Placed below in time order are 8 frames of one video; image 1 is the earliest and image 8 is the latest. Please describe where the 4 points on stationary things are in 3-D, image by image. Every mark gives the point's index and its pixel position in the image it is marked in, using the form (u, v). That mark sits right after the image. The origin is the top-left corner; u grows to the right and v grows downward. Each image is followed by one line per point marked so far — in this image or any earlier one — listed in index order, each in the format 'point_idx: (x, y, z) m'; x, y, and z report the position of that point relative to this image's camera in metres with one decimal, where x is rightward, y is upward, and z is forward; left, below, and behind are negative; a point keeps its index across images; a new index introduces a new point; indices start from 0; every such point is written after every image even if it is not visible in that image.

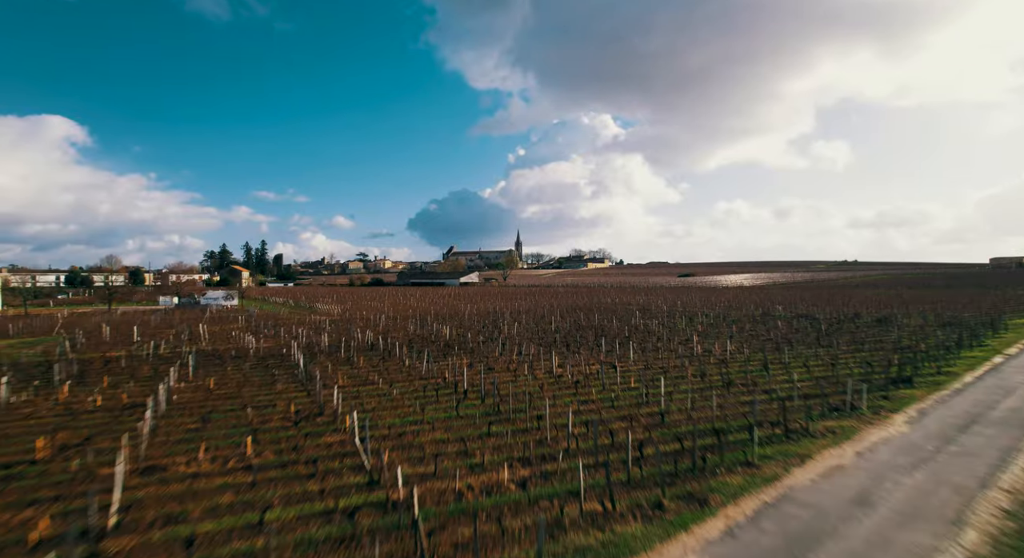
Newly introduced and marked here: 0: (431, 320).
0: (-2.5, -1.4, +15.5) m
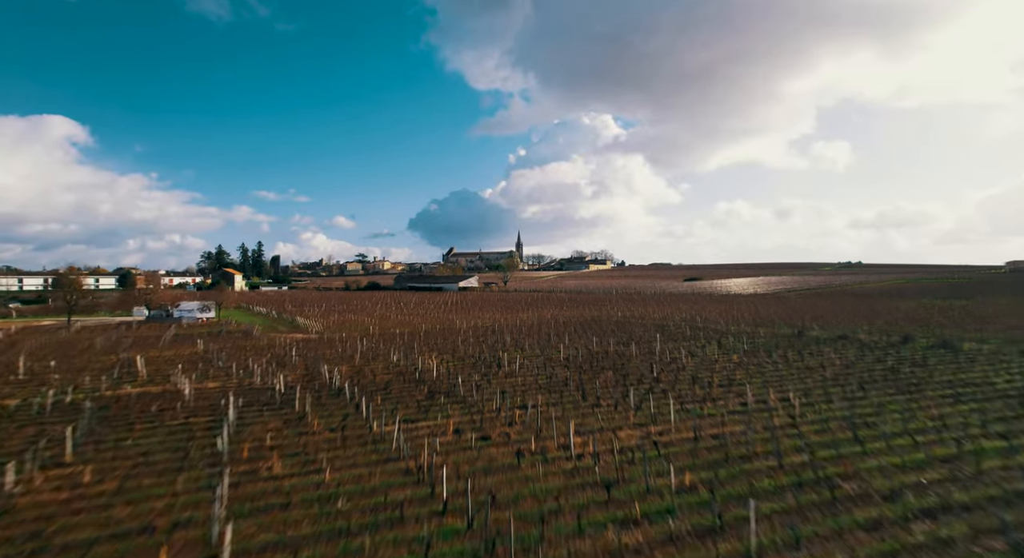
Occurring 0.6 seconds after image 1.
0: (-2.5, -1.9, +13.4) m
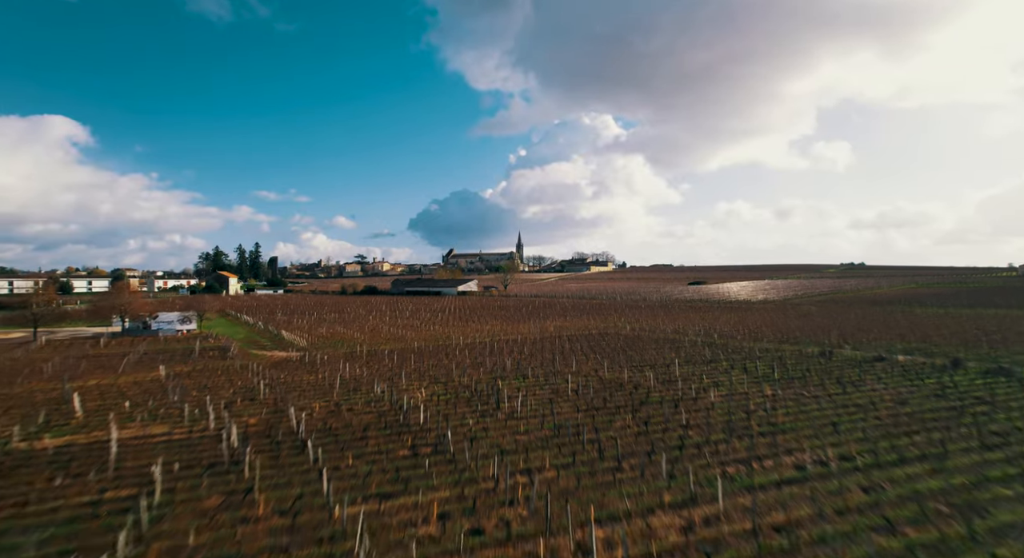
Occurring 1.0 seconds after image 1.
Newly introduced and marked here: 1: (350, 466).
0: (-2.5, -2.3, +11.9) m
1: (-2.1, -2.4, +6.3) m
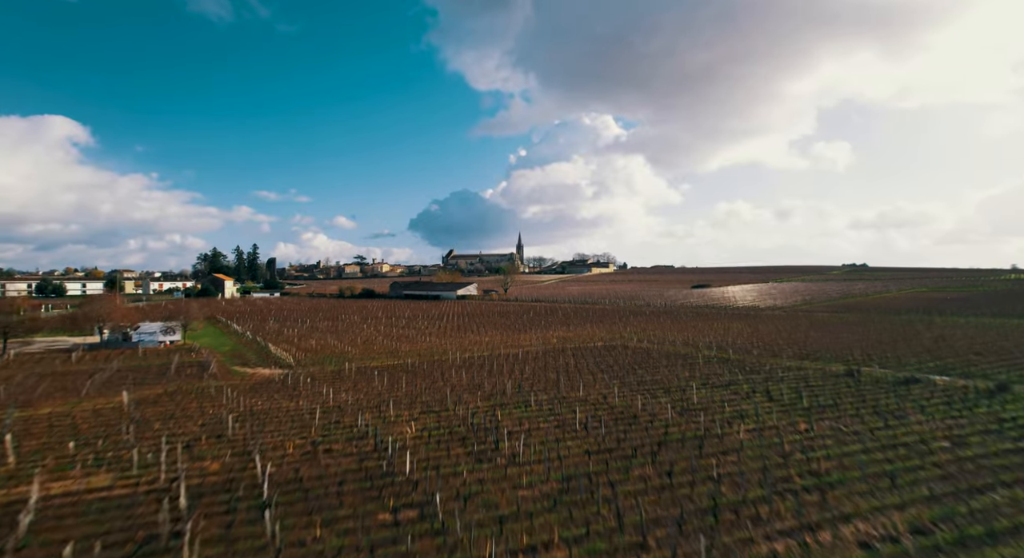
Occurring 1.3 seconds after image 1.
0: (-2.5, -2.6, +10.8) m
1: (-2.1, -2.7, +5.2) m
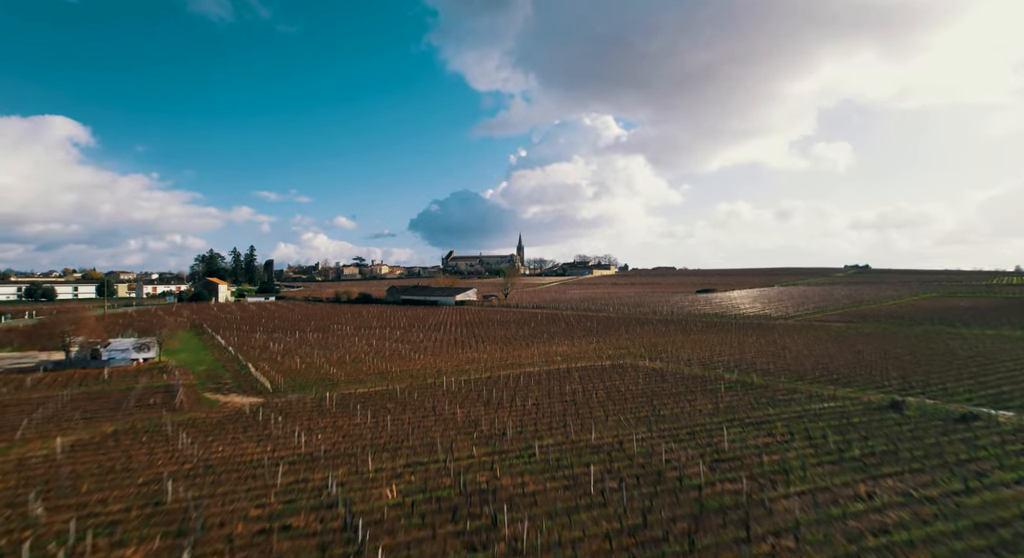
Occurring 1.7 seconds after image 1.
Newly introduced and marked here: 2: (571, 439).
0: (-2.4, -3.1, +9.3) m
1: (-2.0, -3.2, +3.7) m
2: (+1.2, -3.1, +9.7) m
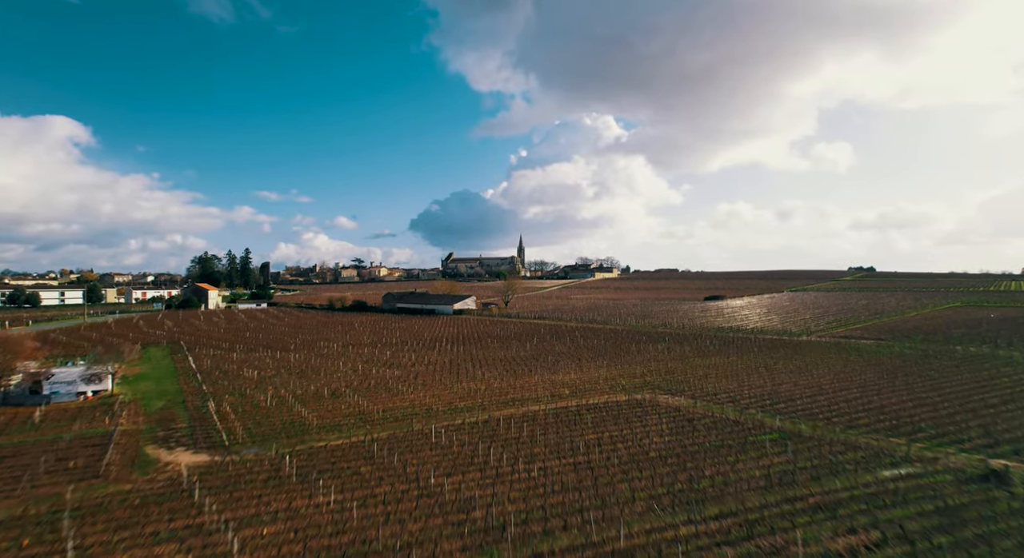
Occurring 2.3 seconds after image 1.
0: (-2.4, -3.9, +6.9) m
1: (-2.0, -3.9, +1.3) m
2: (+1.2, -3.8, +7.4) m
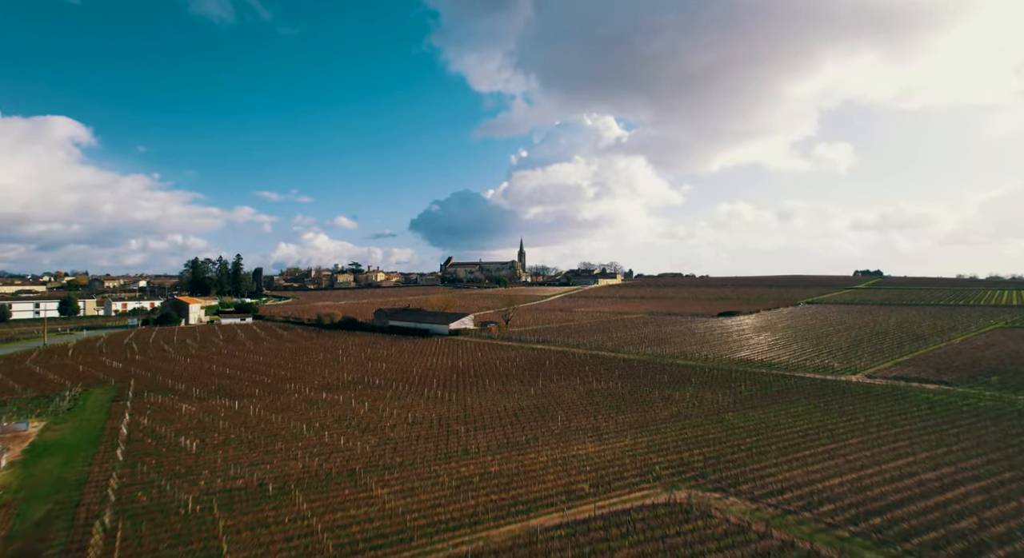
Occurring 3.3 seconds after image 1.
0: (-2.3, -5.4, +2.9) m
1: (-1.9, -5.5, -2.7) m
2: (+1.3, -5.4, +3.4) m
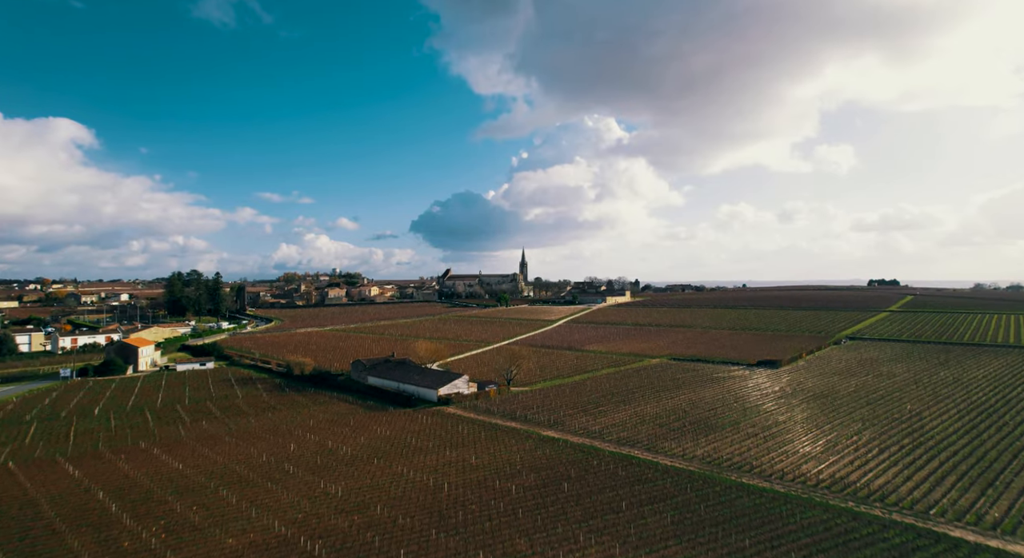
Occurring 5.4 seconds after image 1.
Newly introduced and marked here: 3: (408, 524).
0: (-2.2, -9.3, -5.8) m
1: (-1.8, -9.4, -11.4) m
2: (+1.4, -9.3, -5.4) m
3: (-3.8, -9.2, +19.0) m
